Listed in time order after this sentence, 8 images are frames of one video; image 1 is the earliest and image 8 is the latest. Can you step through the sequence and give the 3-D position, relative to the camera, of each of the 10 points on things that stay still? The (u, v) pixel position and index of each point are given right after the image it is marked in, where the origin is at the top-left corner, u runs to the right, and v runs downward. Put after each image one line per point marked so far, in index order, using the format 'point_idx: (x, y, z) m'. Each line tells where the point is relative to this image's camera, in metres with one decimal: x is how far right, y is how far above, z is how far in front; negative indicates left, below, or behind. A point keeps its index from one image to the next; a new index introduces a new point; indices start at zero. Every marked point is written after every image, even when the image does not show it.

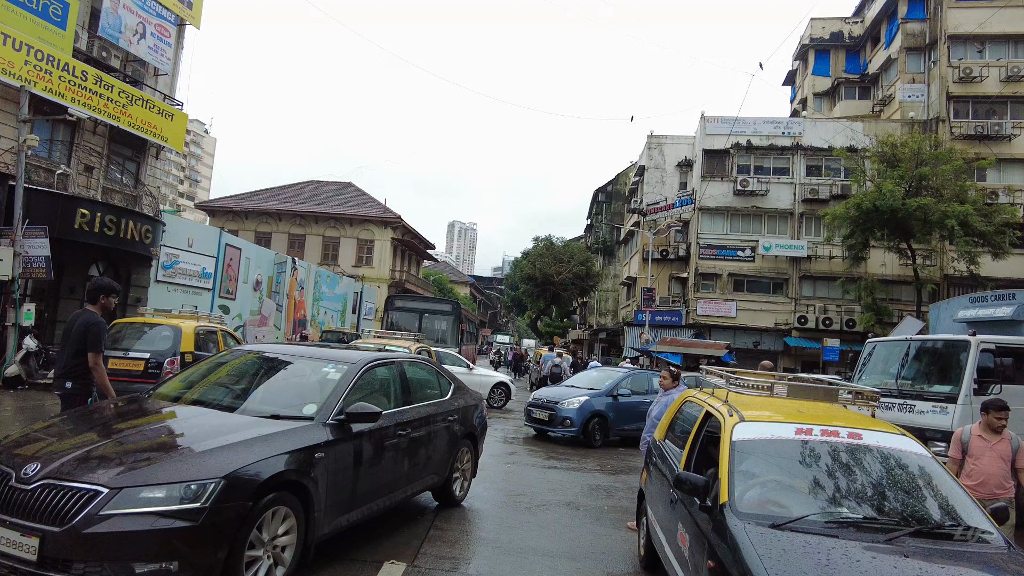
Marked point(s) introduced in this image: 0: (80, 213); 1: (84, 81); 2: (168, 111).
0: (-11.1, +2.0, +16.8) m
1: (-11.2, +5.4, +17.2) m
2: (-10.5, +5.4, +20.1) m
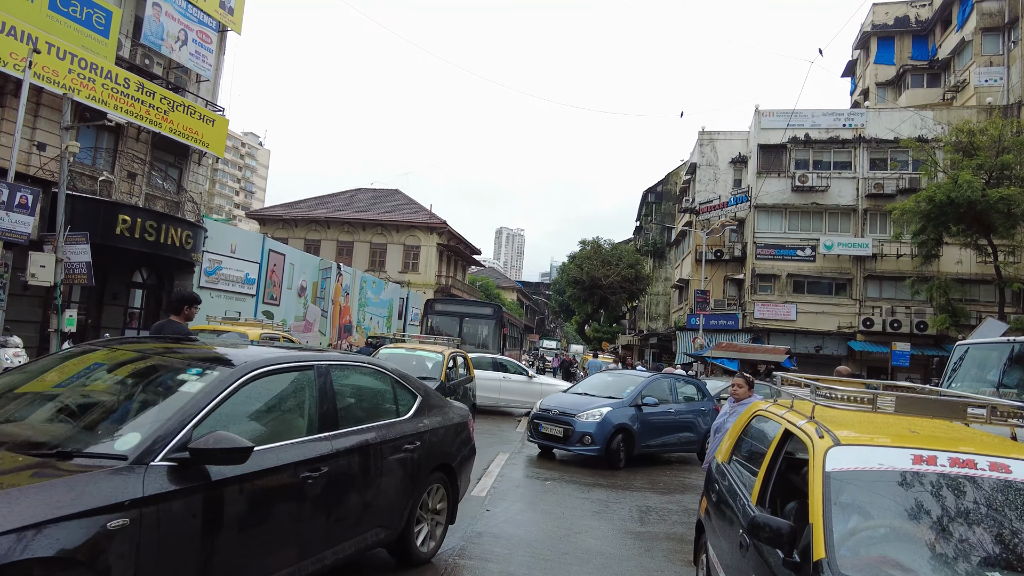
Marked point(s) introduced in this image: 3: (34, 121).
0: (-10.0, +1.8, +16.8) m
1: (-10.1, +5.2, +17.2) m
2: (-9.2, +5.2, +20.1) m
3: (-11.6, +4.0, +15.9) m
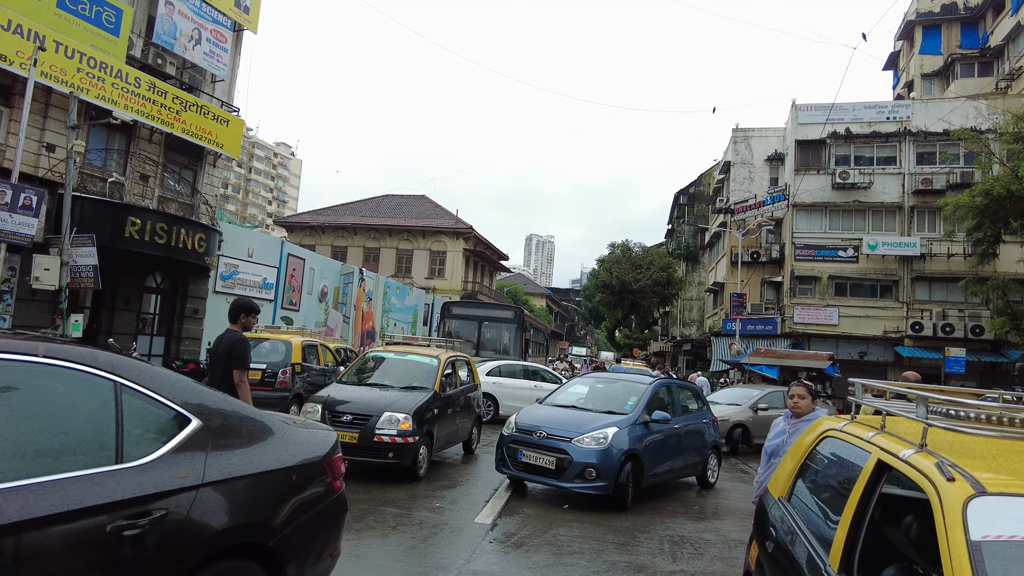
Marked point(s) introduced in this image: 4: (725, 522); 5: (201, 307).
0: (-9.5, +1.7, +16.3) m
1: (-9.6, +5.1, +16.8) m
2: (-8.6, +5.1, +19.6) m
3: (-11.1, +3.9, +15.5) m
4: (+2.3, -2.5, +7.0) m
5: (-9.4, -0.6, +19.9) m
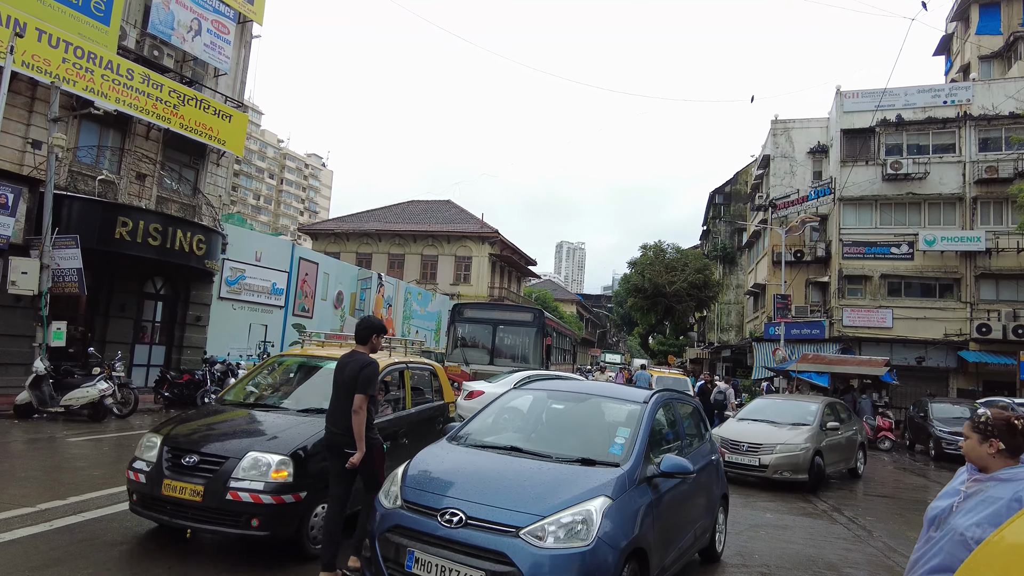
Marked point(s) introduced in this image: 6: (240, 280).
0: (-9.1, +1.6, +15.2) m
1: (-9.2, +5.0, +15.7) m
2: (-8.0, +4.9, +18.5) m
3: (-10.7, +3.8, +14.5) m
4: (+2.3, -2.4, +5.2) m
5: (-8.8, -0.7, +18.8) m
6: (-8.3, +0.3, +20.0) m
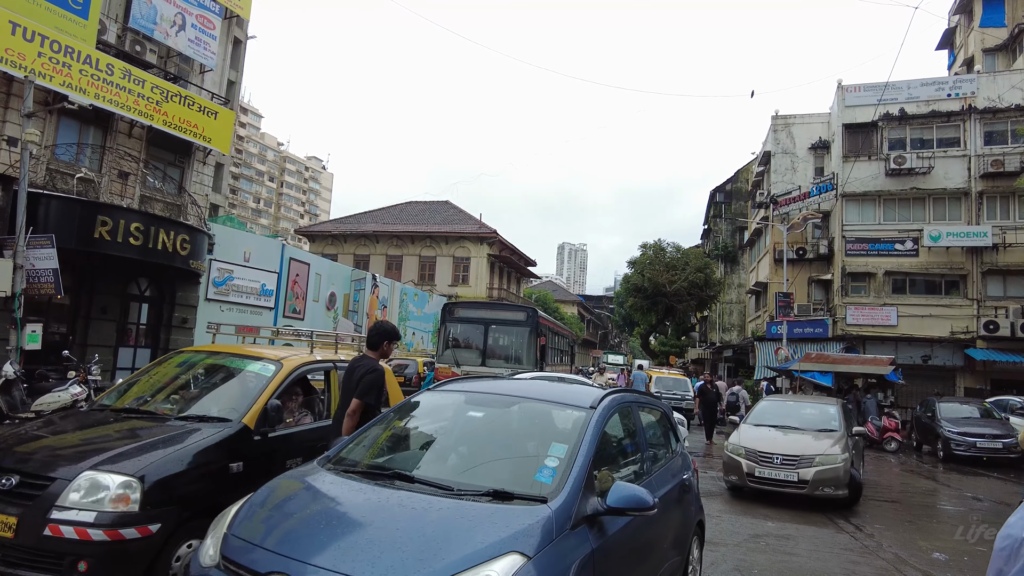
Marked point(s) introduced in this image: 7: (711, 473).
0: (-9.3, +1.5, +14.7) m
1: (-9.4, +5.0, +15.3) m
2: (-8.2, +4.9, +18.0) m
3: (-10.9, +3.7, +14.1) m
4: (+2.1, -2.3, +4.7) m
5: (-9.0, -0.8, +18.3) m
6: (-8.4, +0.2, +19.5) m
7: (+3.4, -3.1, +11.1) m
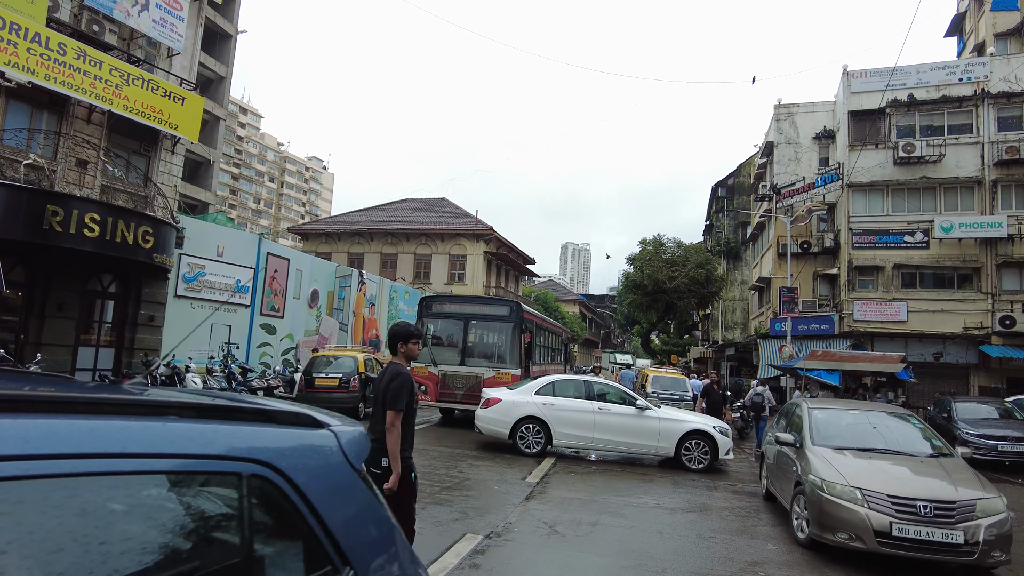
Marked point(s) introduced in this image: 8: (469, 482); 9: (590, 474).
0: (-9.7, +1.6, +13.7) m
1: (-9.8, +5.1, +14.3) m
2: (-8.6, +5.0, +17.0) m
3: (-11.3, +3.8, +13.1) m
4: (+1.6, -2.1, +3.6) m
5: (-9.3, -0.7, +17.3) m
6: (-8.8, +0.3, +18.5) m
7: (+3.0, -3.0, +10.0) m
8: (-0.5, -2.6, +8.6) m
9: (+1.2, -2.8, +9.9) m
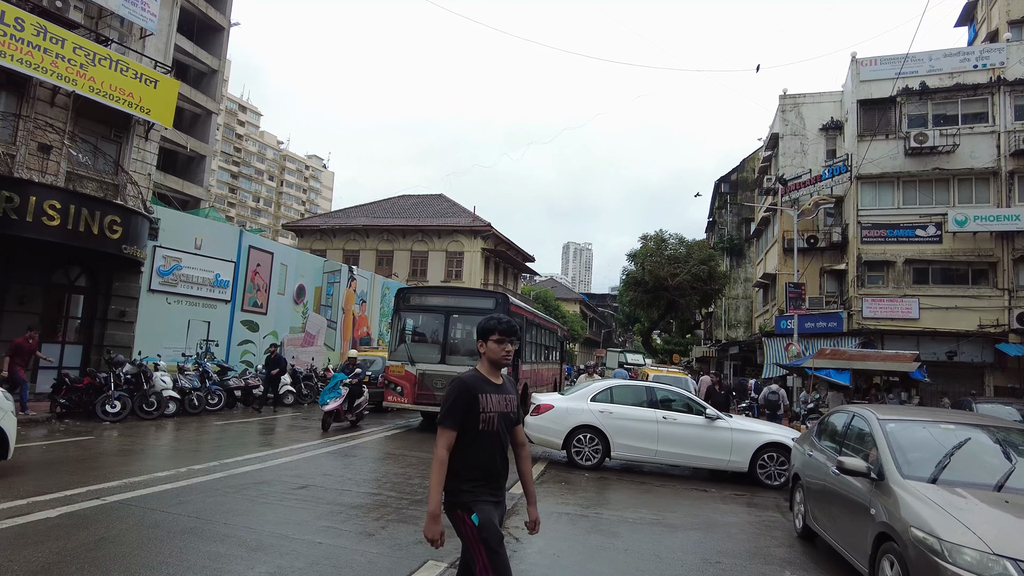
0: (-9.9, +1.8, +12.8) m
1: (-10.0, +5.2, +13.4) m
2: (-8.8, +5.2, +16.1) m
3: (-11.6, +4.0, +12.1) m
4: (+1.4, -2.0, +2.7) m
5: (-9.5, -0.5, +16.4) m
6: (-9.0, +0.5, +17.5) m
7: (+2.8, -2.8, +9.1) m
8: (-0.8, -2.4, +7.6) m
9: (+1.0, -2.7, +9.0) m
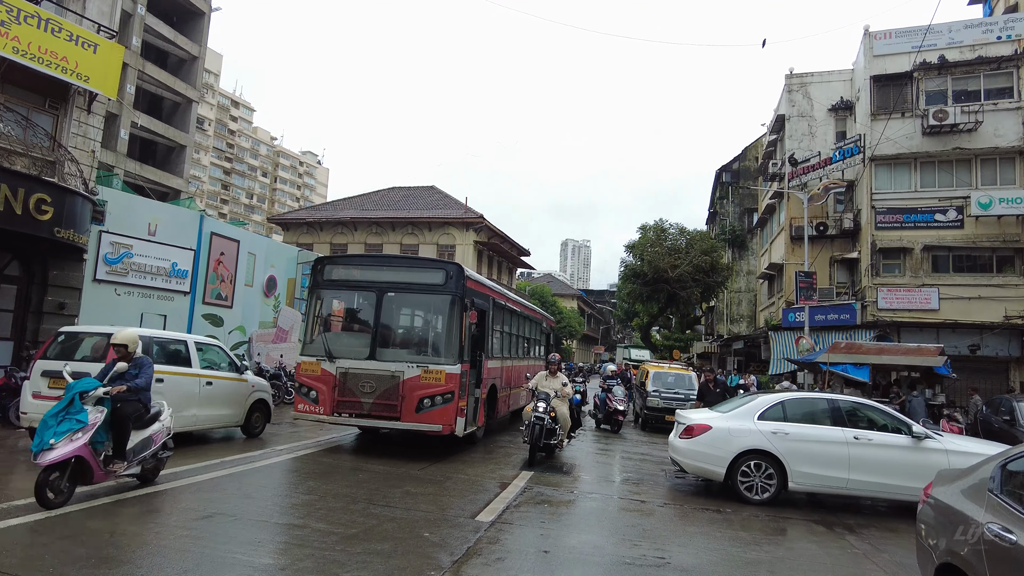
0: (-10.2, +2.0, +11.0) m
1: (-10.4, +5.5, +11.6) m
2: (-9.2, +5.4, +14.3) m
3: (-11.9, +4.2, +10.4) m
4: (+1.1, -1.7, +1.0) m
5: (-9.9, -0.3, +14.7) m
6: (-9.4, +0.7, +15.8) m
7: (+2.5, -2.5, +7.4) m
8: (-1.1, -2.2, +6.0) m
9: (+0.6, -2.4, +7.3) m
